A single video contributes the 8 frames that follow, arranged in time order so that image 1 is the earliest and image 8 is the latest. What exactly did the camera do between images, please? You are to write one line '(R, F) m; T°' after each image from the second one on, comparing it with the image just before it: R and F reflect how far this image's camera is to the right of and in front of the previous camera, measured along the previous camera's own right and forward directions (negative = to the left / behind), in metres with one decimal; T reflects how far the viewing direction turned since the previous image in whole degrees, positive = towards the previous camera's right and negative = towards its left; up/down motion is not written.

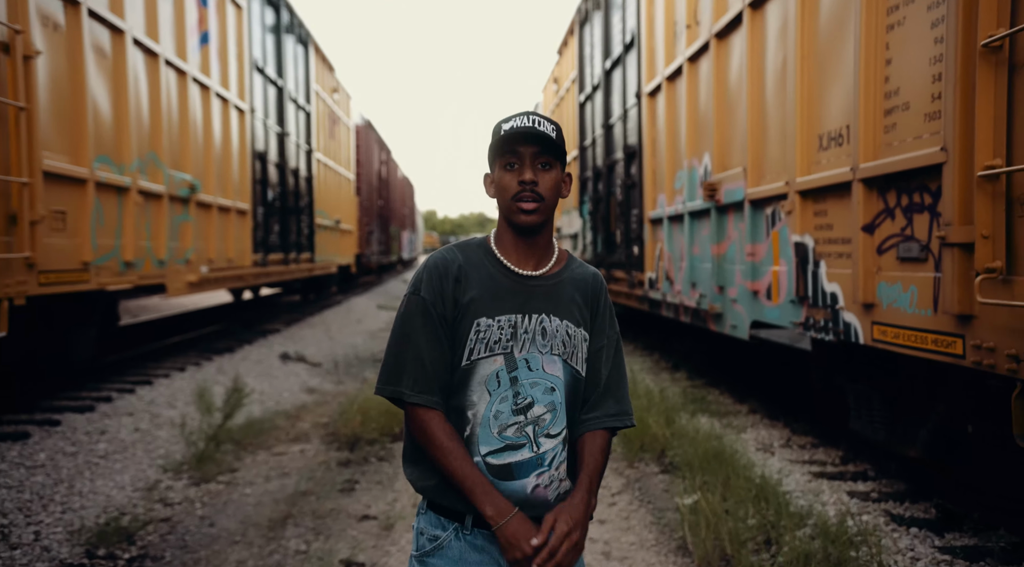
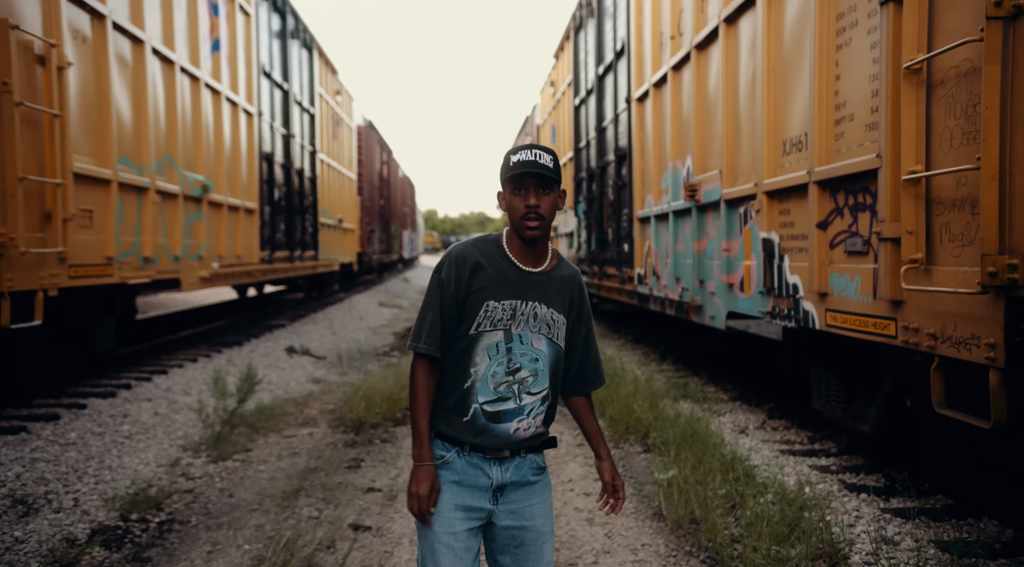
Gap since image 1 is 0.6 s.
(+0.1, -0.5) m; 0°
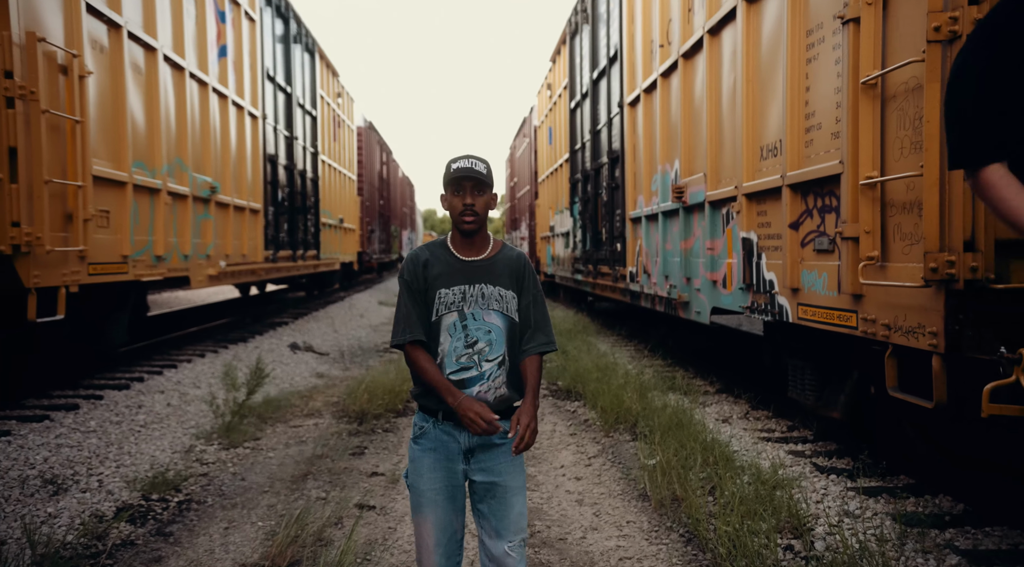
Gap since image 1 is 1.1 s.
(0.0, -0.3) m; 0°
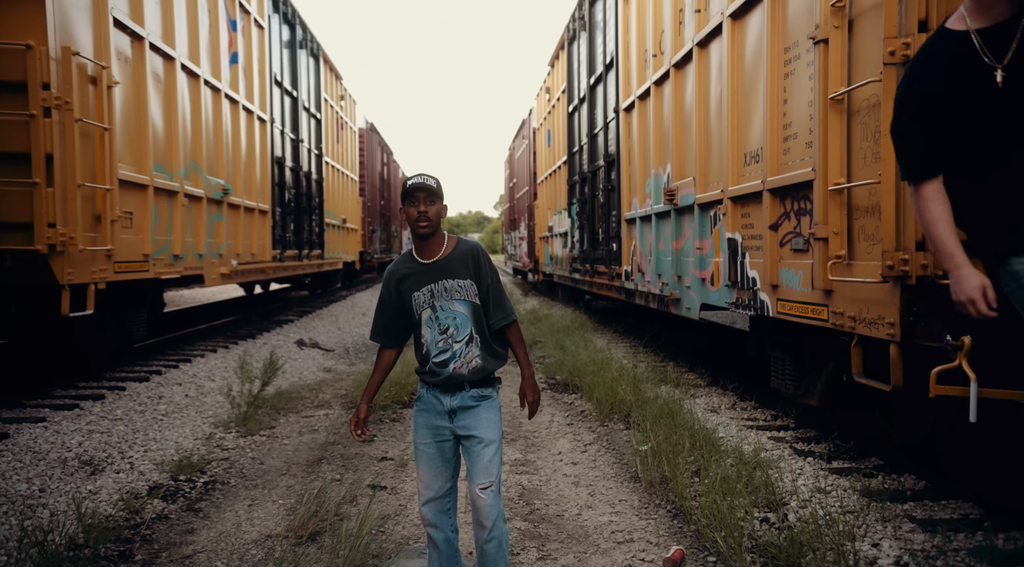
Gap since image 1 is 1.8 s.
(0.0, -0.4) m; 0°
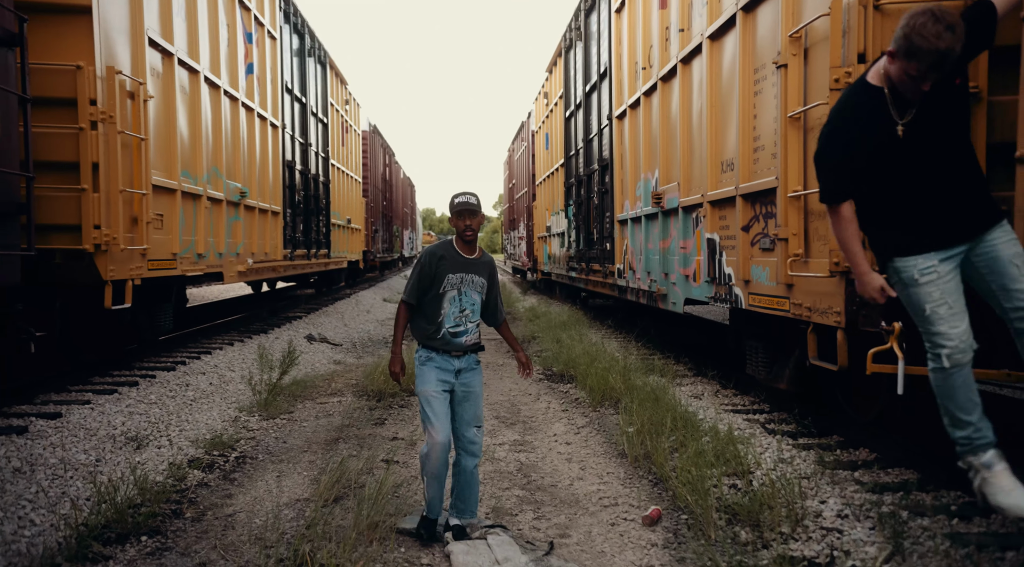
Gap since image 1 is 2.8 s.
(0.0, -0.6) m; 0°
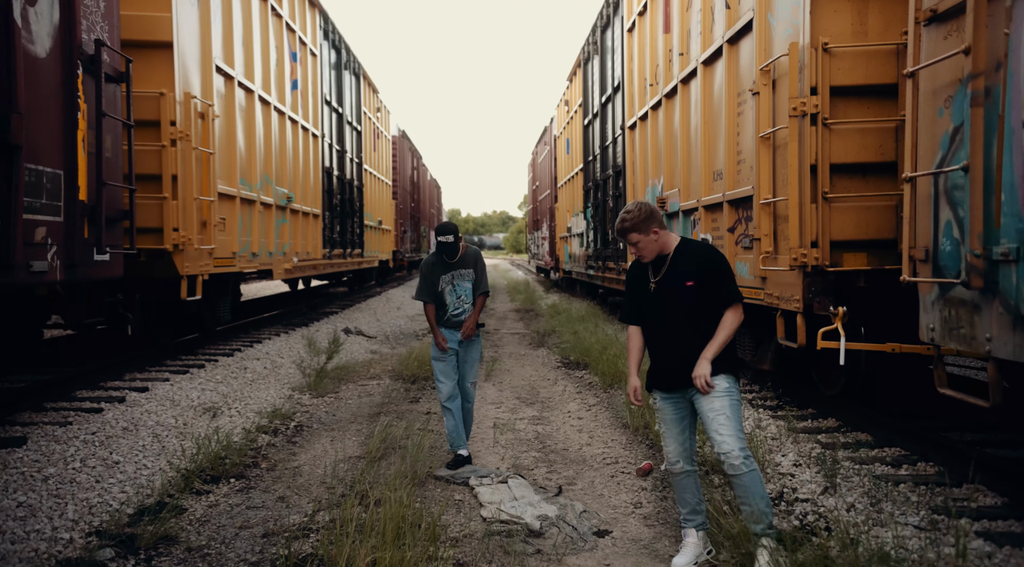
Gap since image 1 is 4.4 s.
(+0.1, -1.0) m; -2°
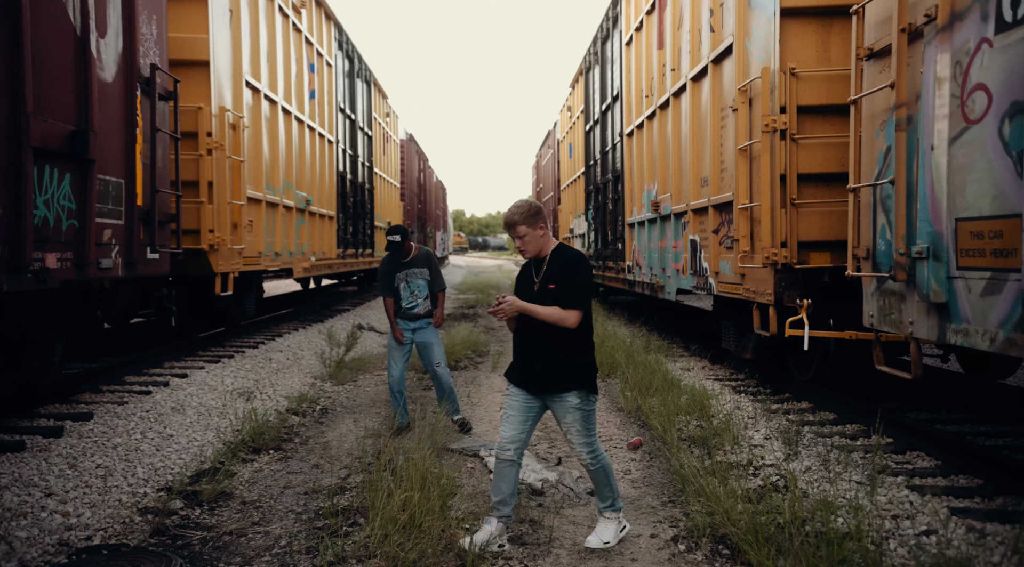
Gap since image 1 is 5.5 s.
(0.0, -0.7) m; 0°
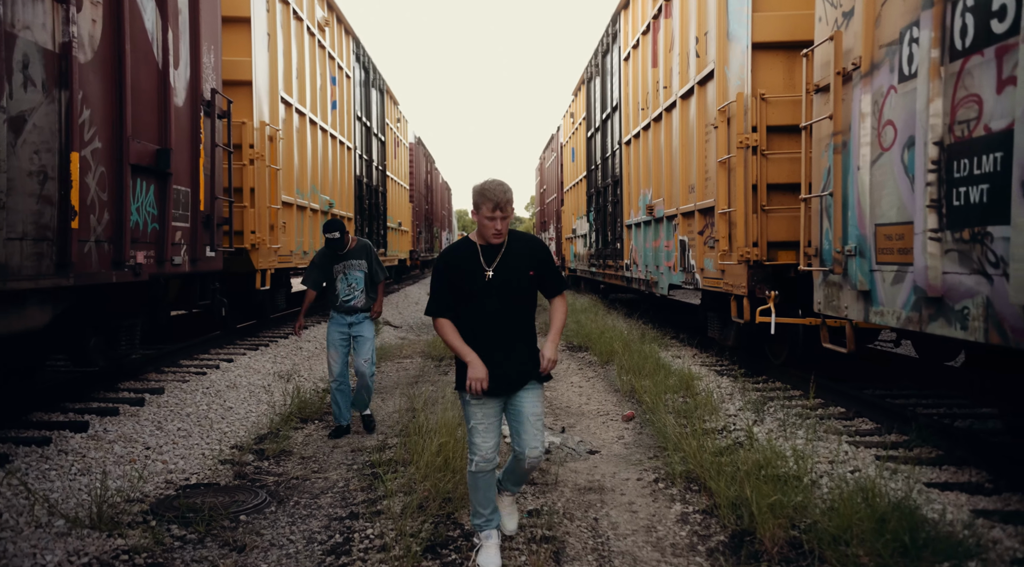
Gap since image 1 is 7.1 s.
(-0.1, -1.0) m; 0°
